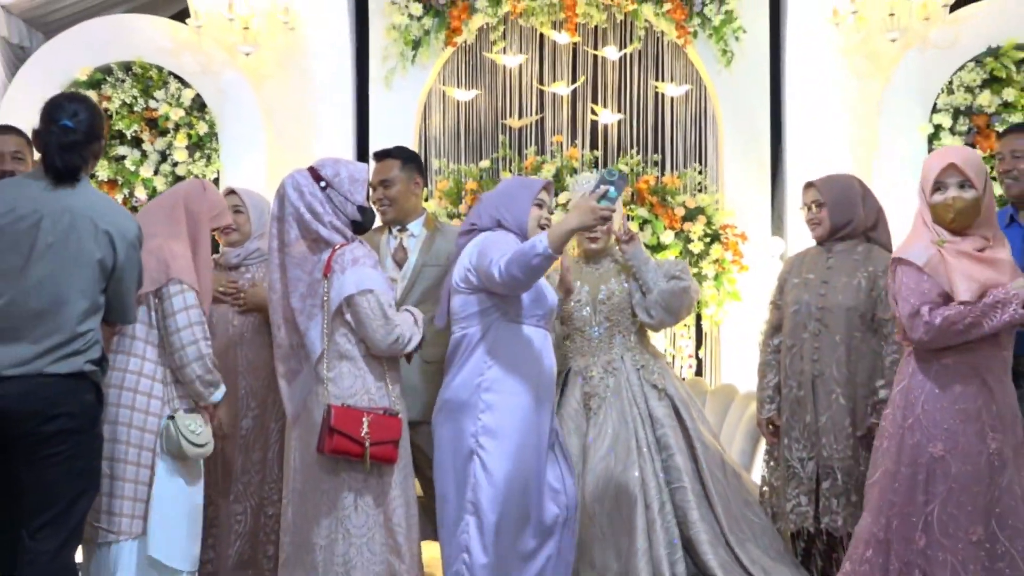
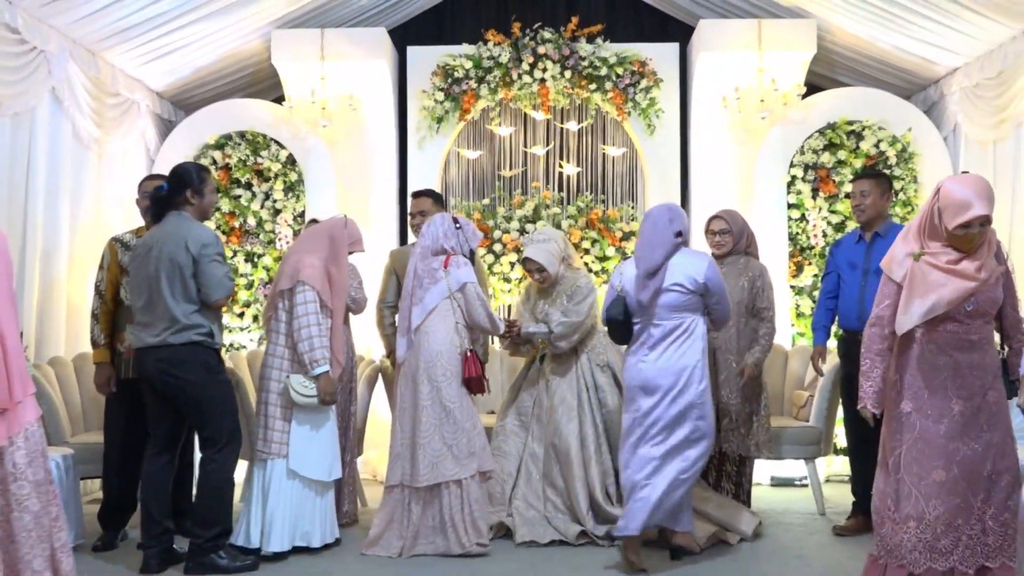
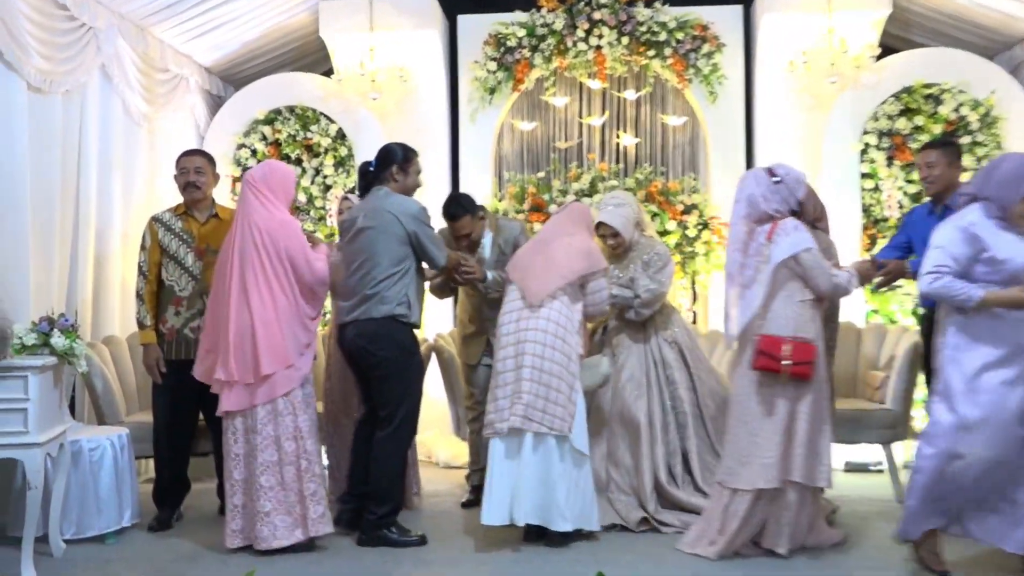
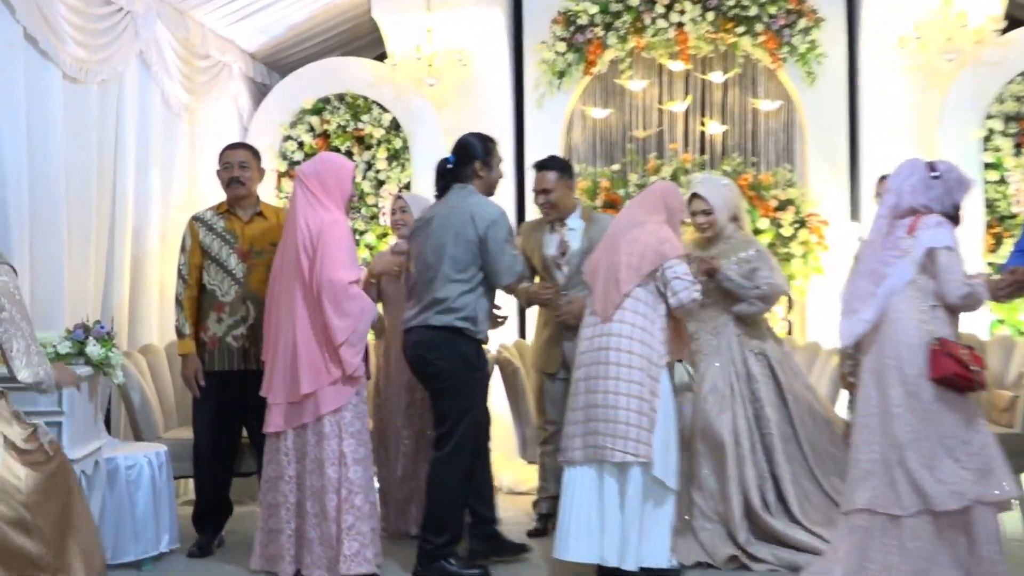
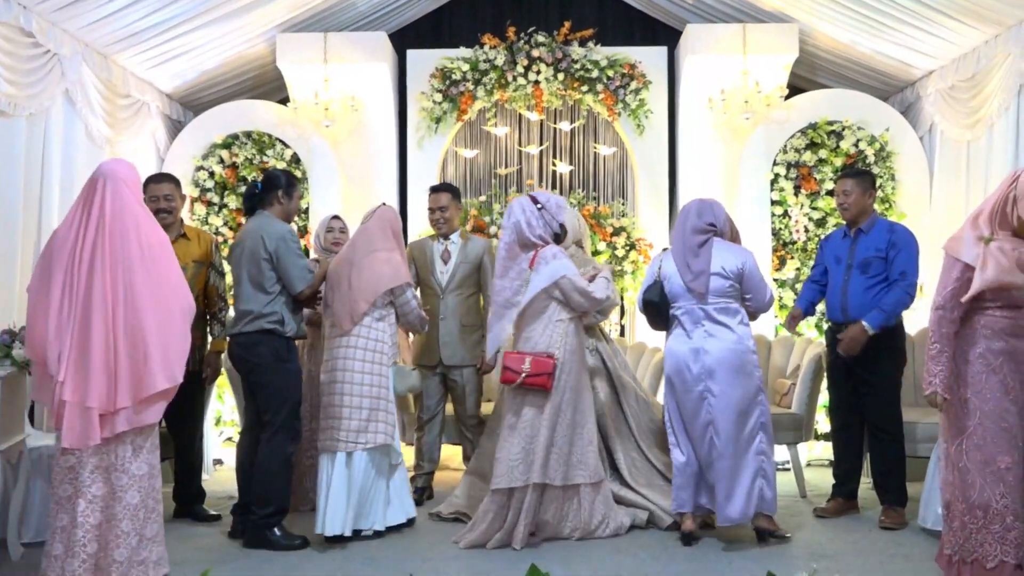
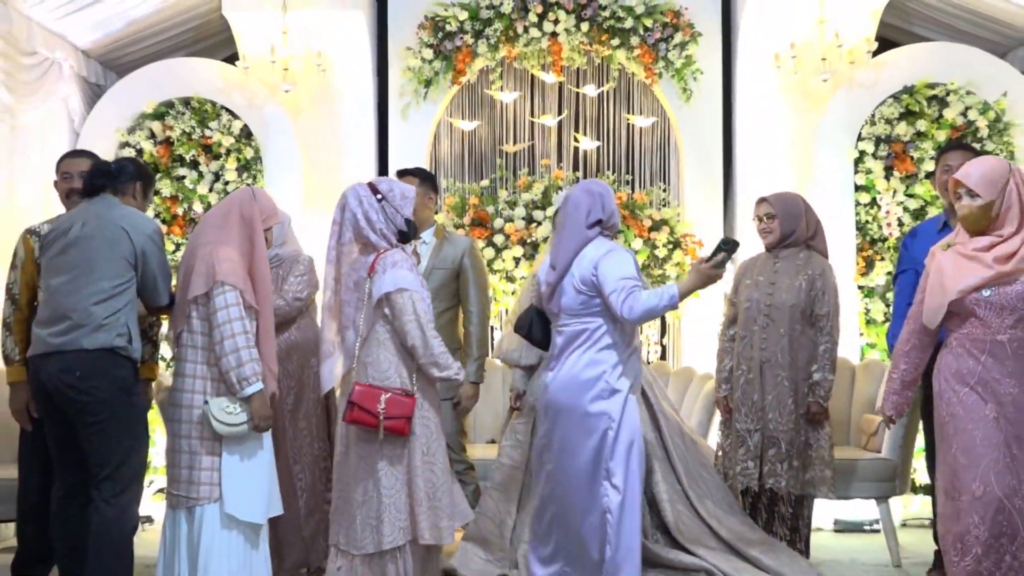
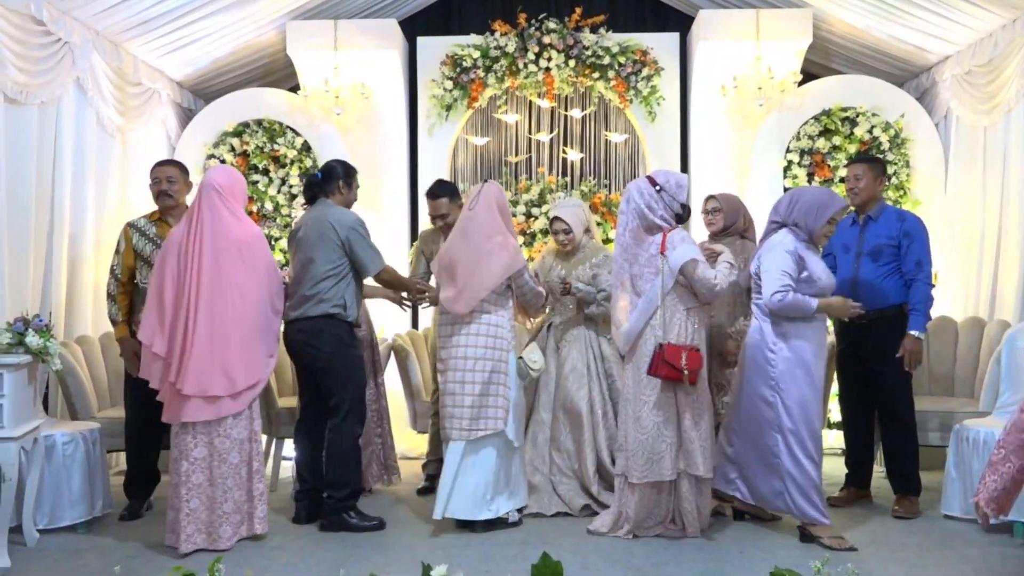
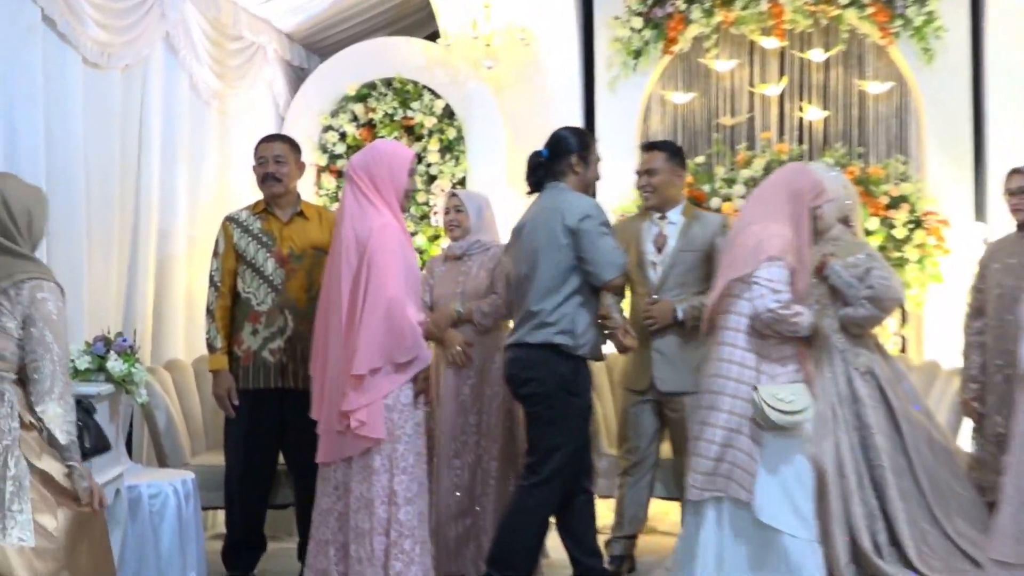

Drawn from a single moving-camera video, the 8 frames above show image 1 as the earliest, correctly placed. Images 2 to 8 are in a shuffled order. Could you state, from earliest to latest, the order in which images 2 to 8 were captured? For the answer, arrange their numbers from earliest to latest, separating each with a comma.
6, 2, 5, 7, 3, 4, 8
